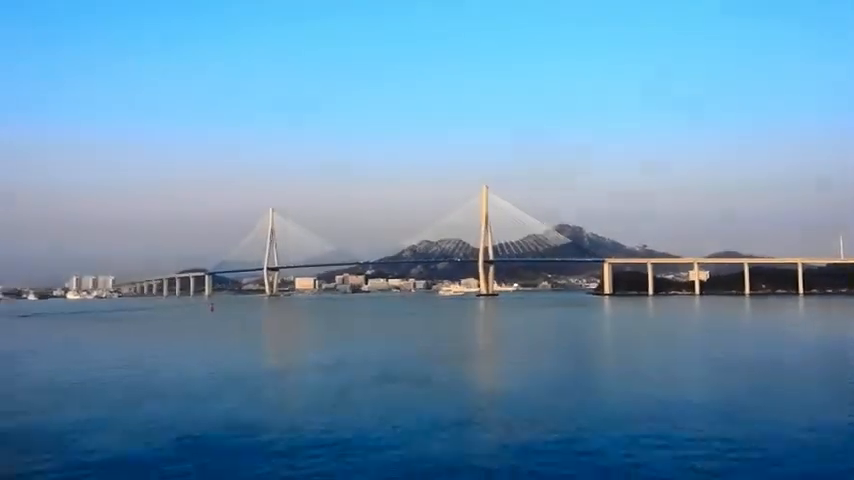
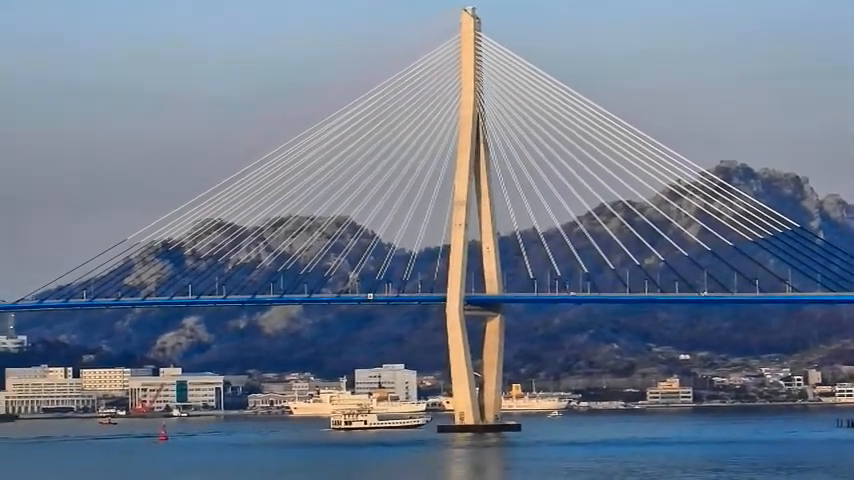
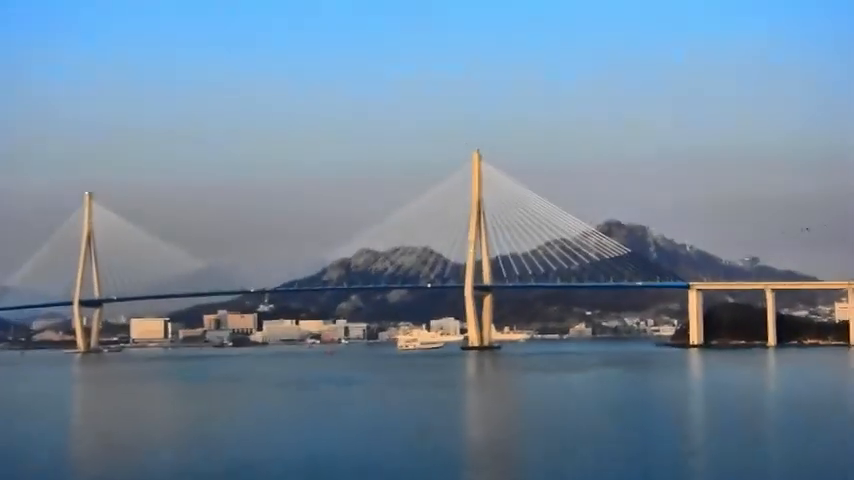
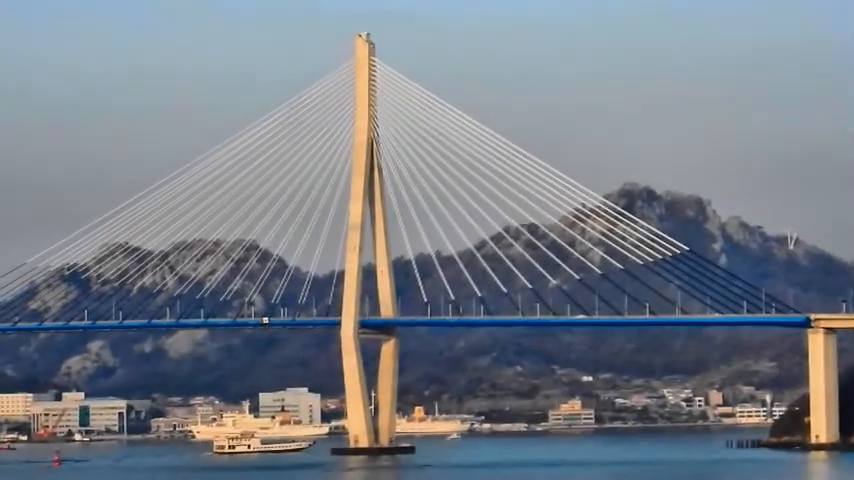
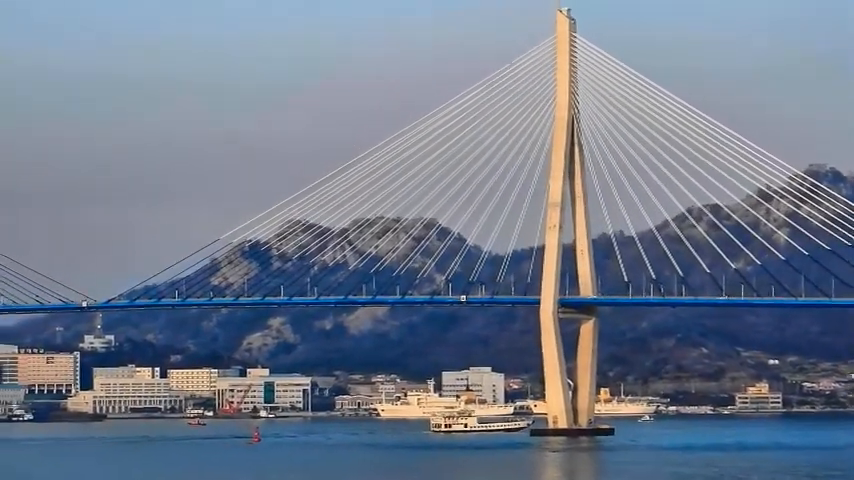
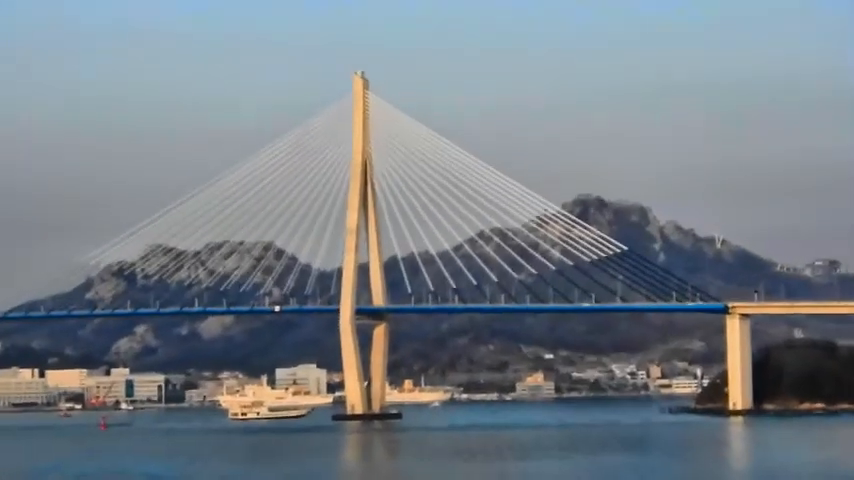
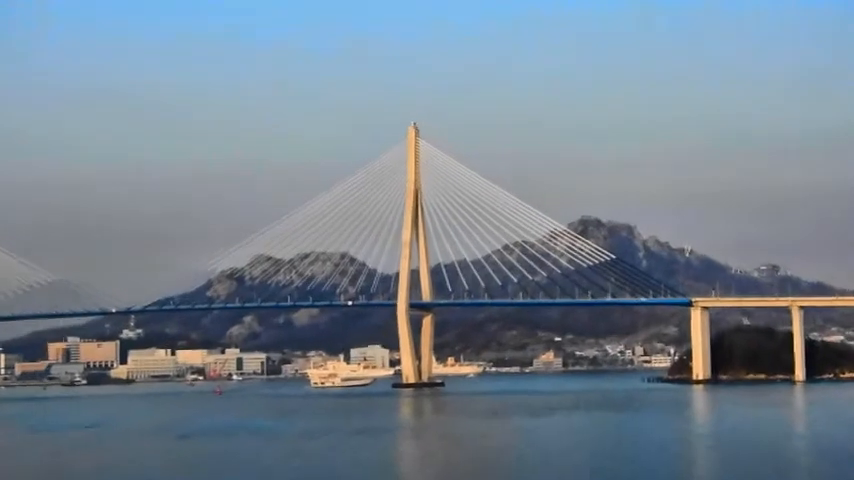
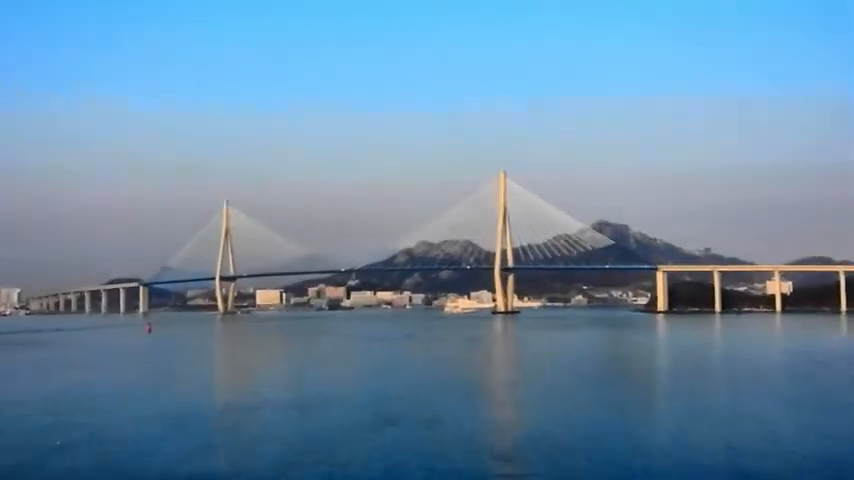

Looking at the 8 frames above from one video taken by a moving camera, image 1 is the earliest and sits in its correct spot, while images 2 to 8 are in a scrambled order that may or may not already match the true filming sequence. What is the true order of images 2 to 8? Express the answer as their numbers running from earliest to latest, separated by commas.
8, 3, 7, 6, 4, 2, 5
